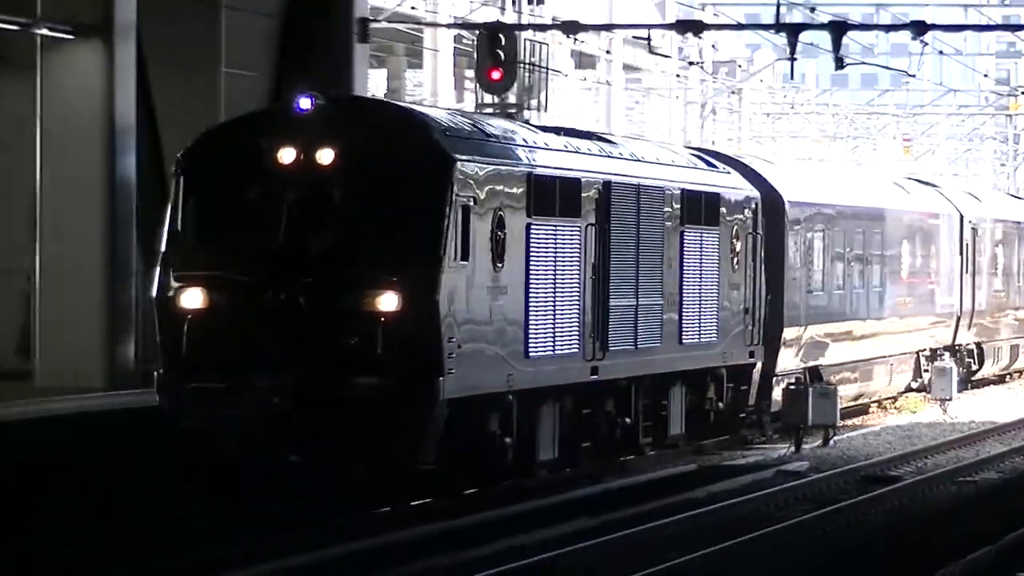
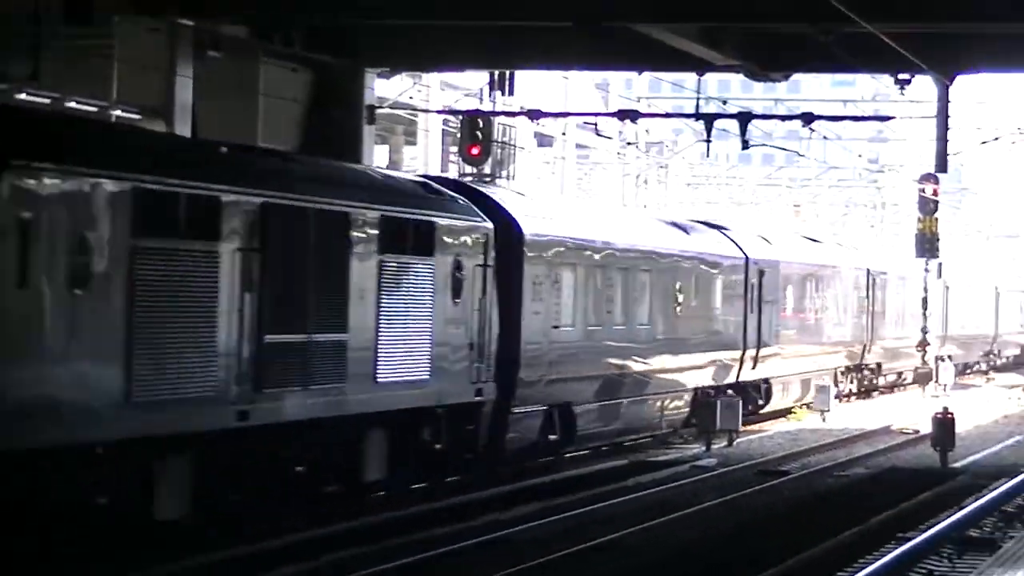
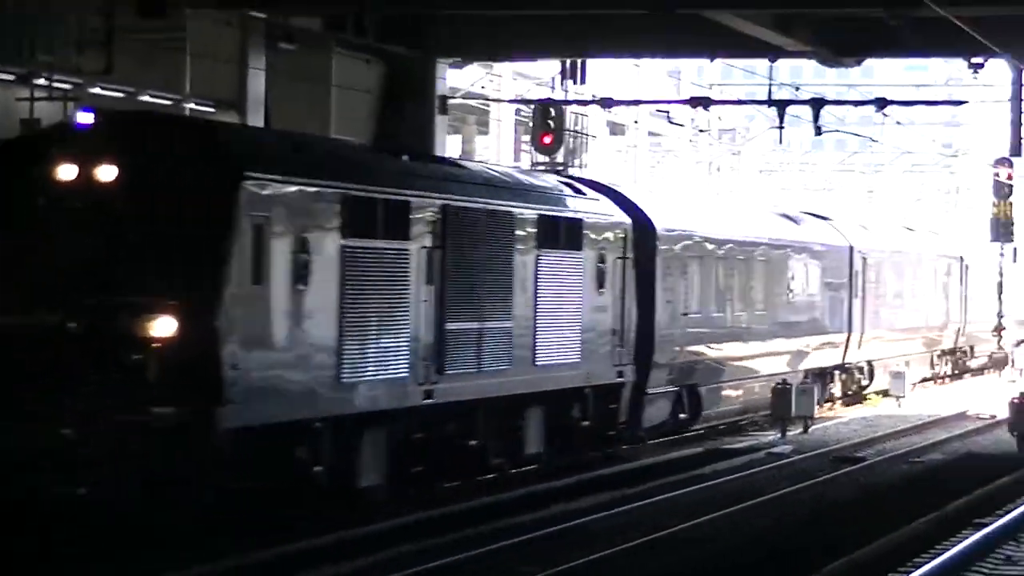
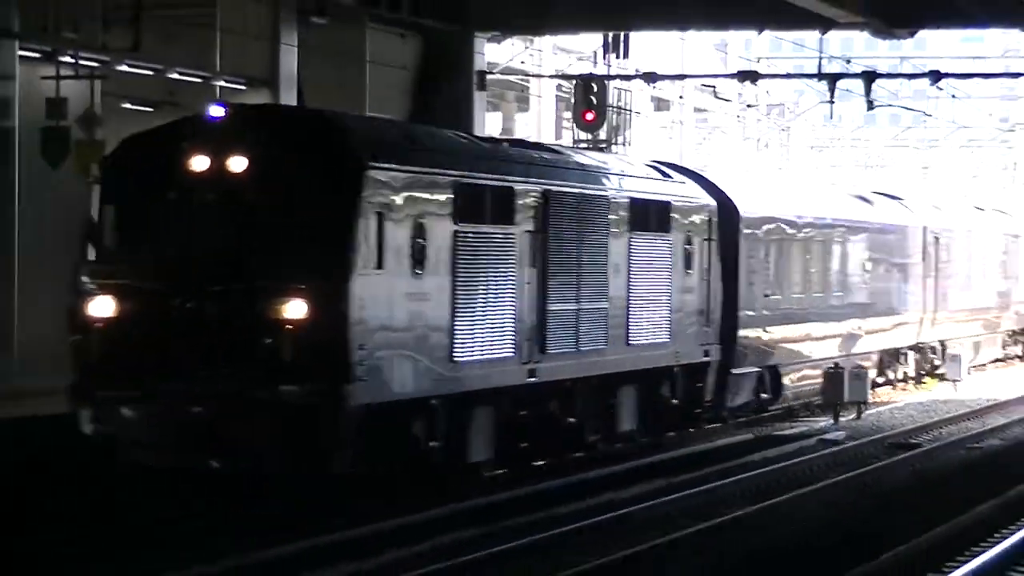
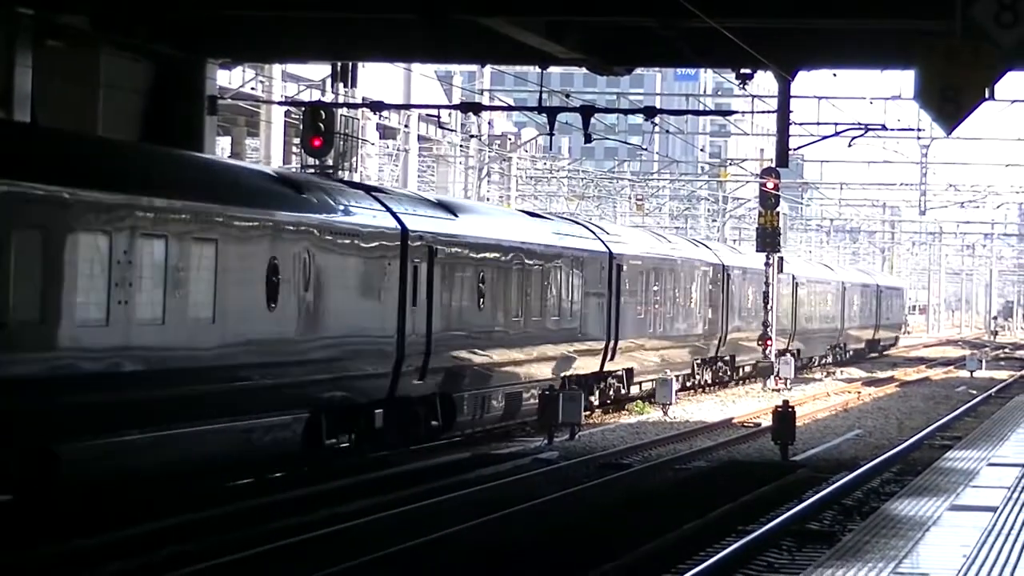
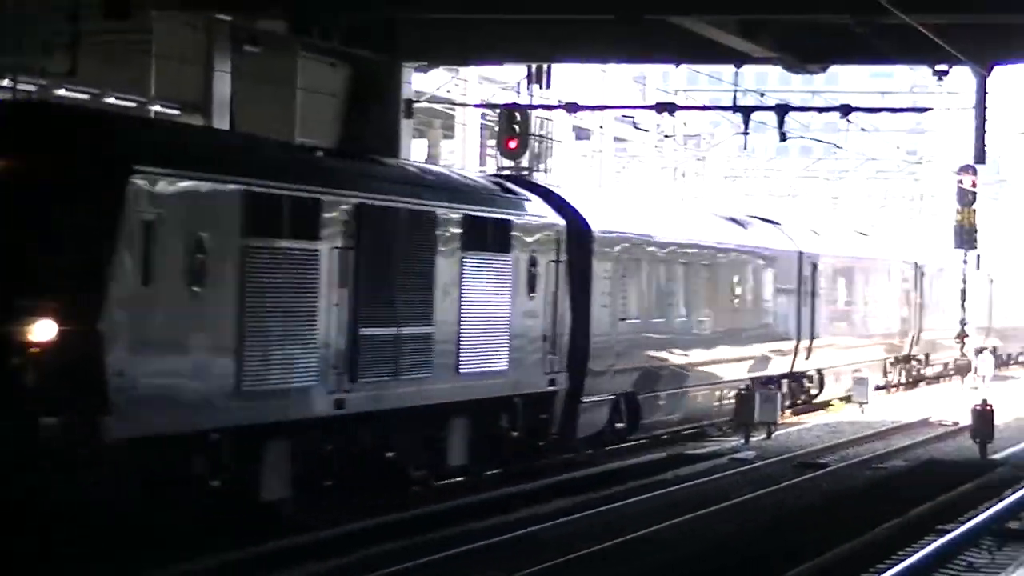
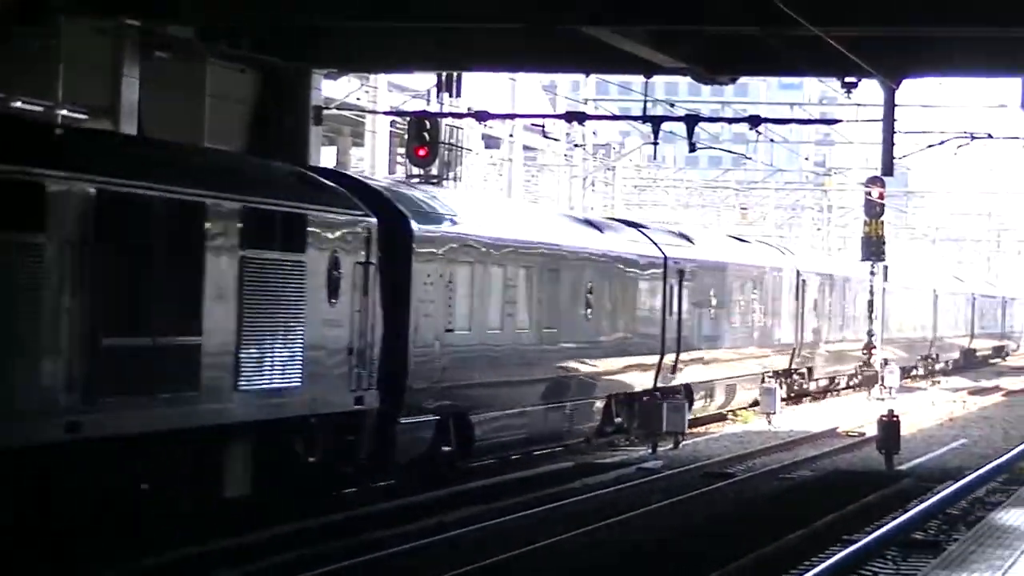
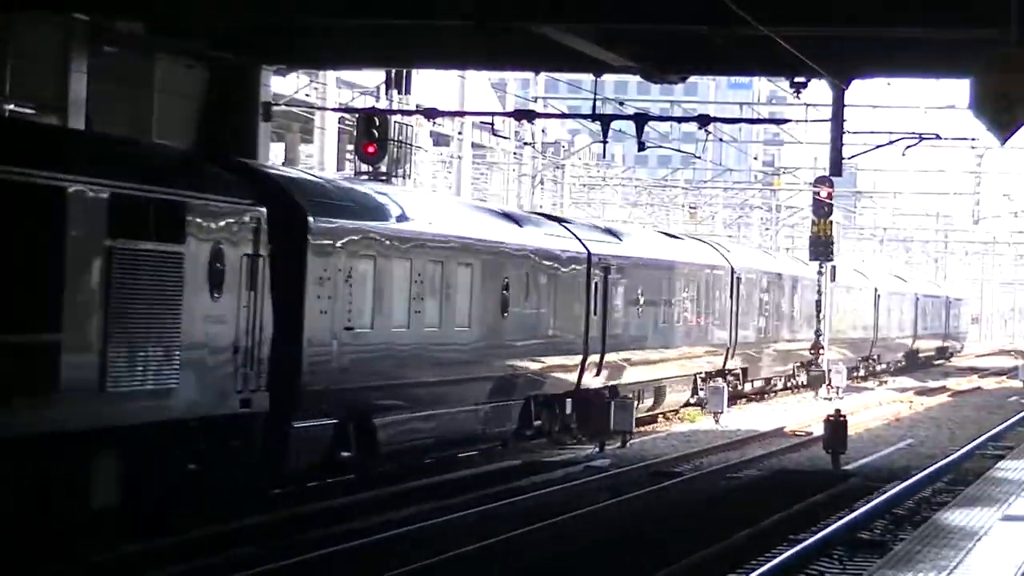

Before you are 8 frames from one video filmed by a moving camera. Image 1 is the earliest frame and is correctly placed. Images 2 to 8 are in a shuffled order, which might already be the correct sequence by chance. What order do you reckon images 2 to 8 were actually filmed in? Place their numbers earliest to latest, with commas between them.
4, 3, 6, 2, 7, 8, 5
